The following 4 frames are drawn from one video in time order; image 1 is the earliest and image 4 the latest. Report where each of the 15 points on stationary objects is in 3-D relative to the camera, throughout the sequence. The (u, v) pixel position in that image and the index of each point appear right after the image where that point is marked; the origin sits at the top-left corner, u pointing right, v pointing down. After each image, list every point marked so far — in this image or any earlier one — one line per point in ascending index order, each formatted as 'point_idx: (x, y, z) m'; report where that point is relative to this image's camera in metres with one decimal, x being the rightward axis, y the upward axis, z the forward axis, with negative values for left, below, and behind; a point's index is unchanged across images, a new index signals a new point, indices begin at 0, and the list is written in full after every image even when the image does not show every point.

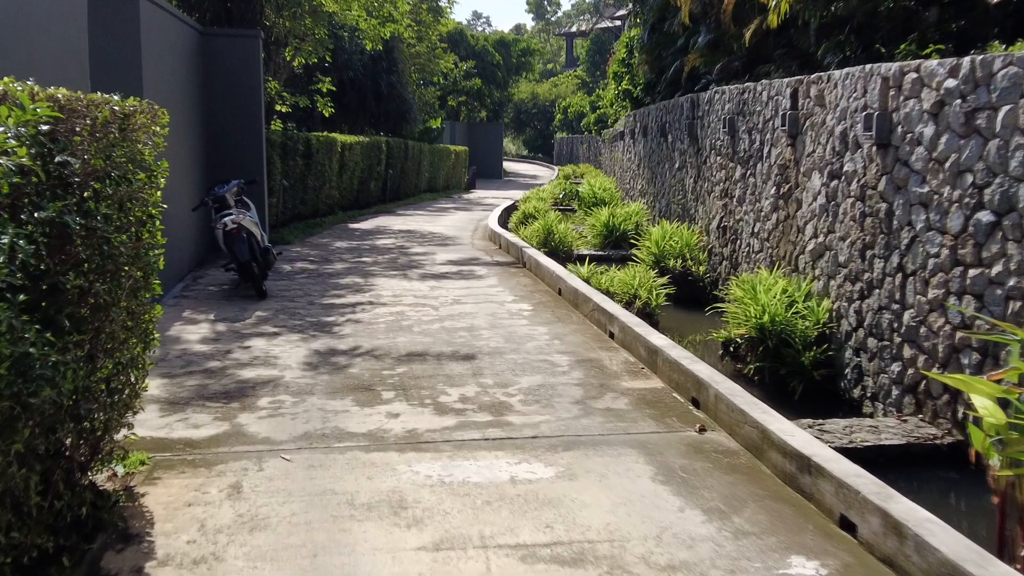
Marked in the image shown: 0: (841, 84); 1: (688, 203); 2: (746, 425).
0: (+2.3, +1.4, +7.5) m
1: (+2.0, +1.0, +12.5) m
2: (+1.1, -0.6, +5.2) m
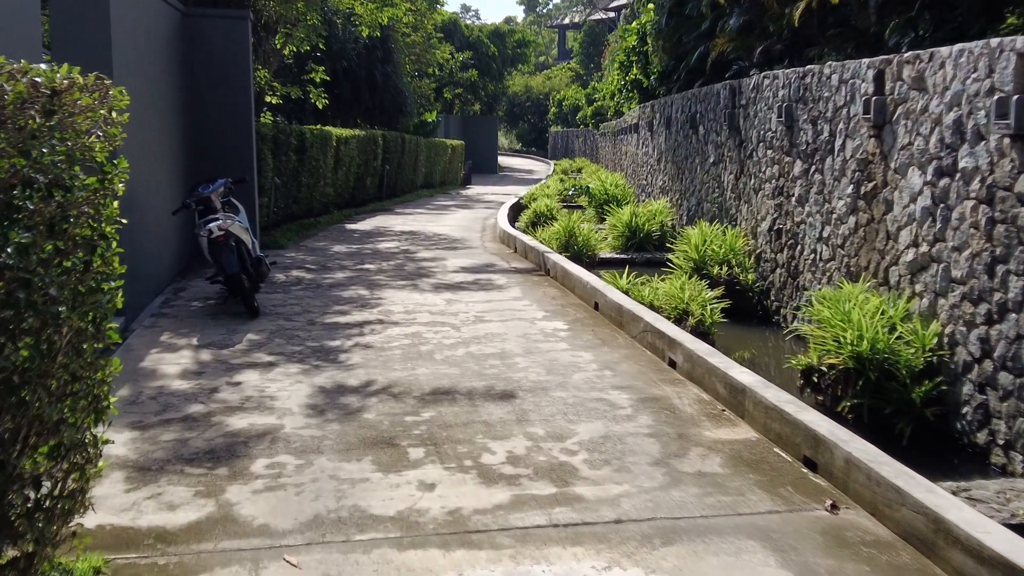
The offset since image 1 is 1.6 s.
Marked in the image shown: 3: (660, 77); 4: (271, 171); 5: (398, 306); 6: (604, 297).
0: (+2.5, +1.3, +6.3) m
1: (+2.2, +0.9, +11.2) m
2: (+1.4, -0.8, +3.9) m
3: (+2.6, +3.7, +19.4) m
4: (-2.9, +1.4, +13.3) m
5: (-0.9, -0.1, +8.7) m
6: (+0.7, -0.1, +8.3) m
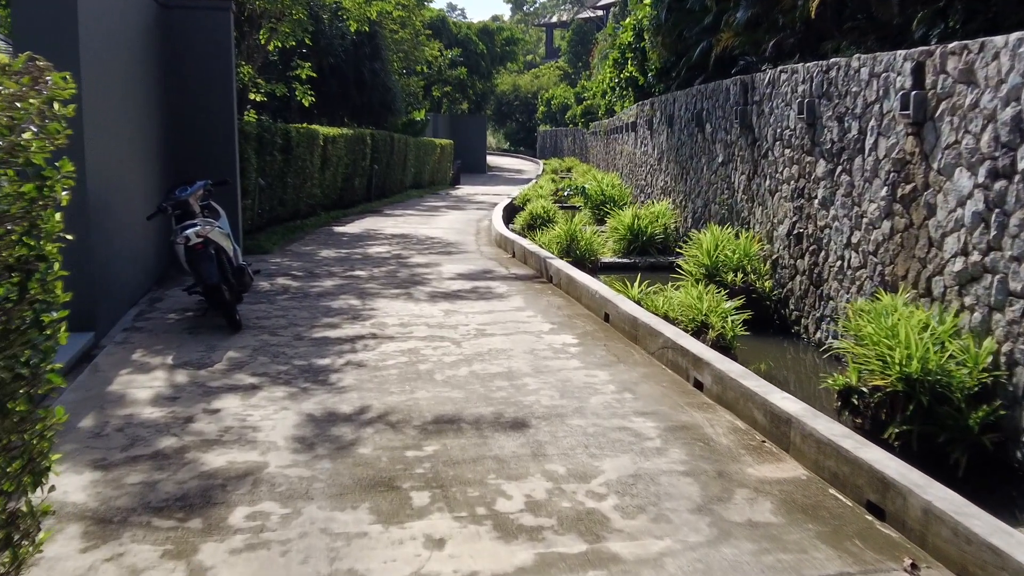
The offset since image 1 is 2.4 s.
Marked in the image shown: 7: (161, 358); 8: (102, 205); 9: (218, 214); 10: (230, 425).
0: (+2.6, +1.2, +5.7) m
1: (+2.2, +0.8, +10.6) m
2: (+1.5, -0.8, +3.3) m
3: (+2.5, +3.7, +18.8) m
4: (-3.0, +1.3, +12.7) m
5: (-0.9, -0.2, +8.0) m
6: (+0.7, -0.1, +7.7) m
7: (-2.1, -0.4, +6.6) m
8: (-2.8, +0.6, +7.5) m
9: (-2.2, +0.6, +8.4) m
10: (-1.3, -0.6, +5.2) m
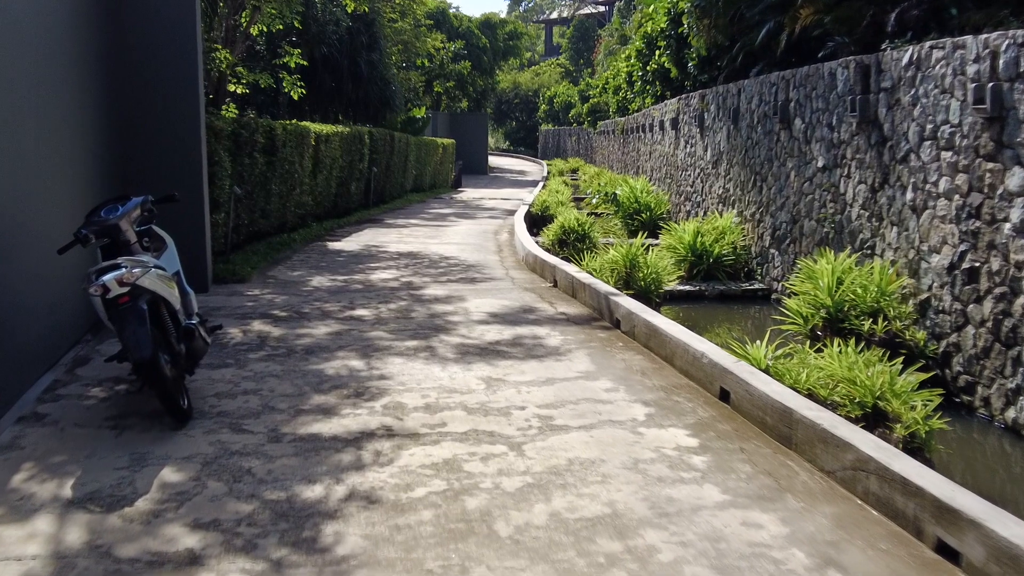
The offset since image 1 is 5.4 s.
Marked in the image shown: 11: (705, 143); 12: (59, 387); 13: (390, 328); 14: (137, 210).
0: (+2.9, +0.9, +3.2) m
1: (+2.5, +0.5, +8.2) m
2: (+1.9, -1.2, +0.8) m
3: (+2.8, +3.3, +16.3) m
4: (-2.6, +1.0, +10.2) m
5: (-0.5, -0.5, +5.6) m
6: (+1.1, -0.5, +5.2) m
7: (-1.7, -0.7, +4.2) m
8: (-2.4, +0.2, +5.0) m
9: (-1.9, +0.2, +6.0) m
10: (-0.9, -1.0, +2.7) m
11: (+2.4, +1.8, +13.3) m
12: (-2.3, -0.5, +5.7) m
13: (-0.8, -0.3, +7.4) m
14: (-1.9, +0.4, +5.6) m
